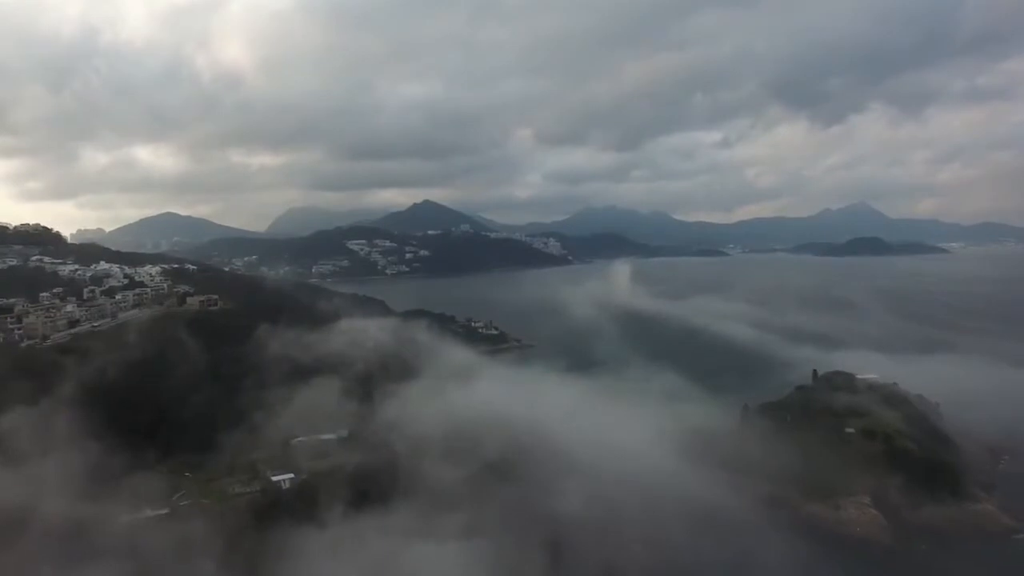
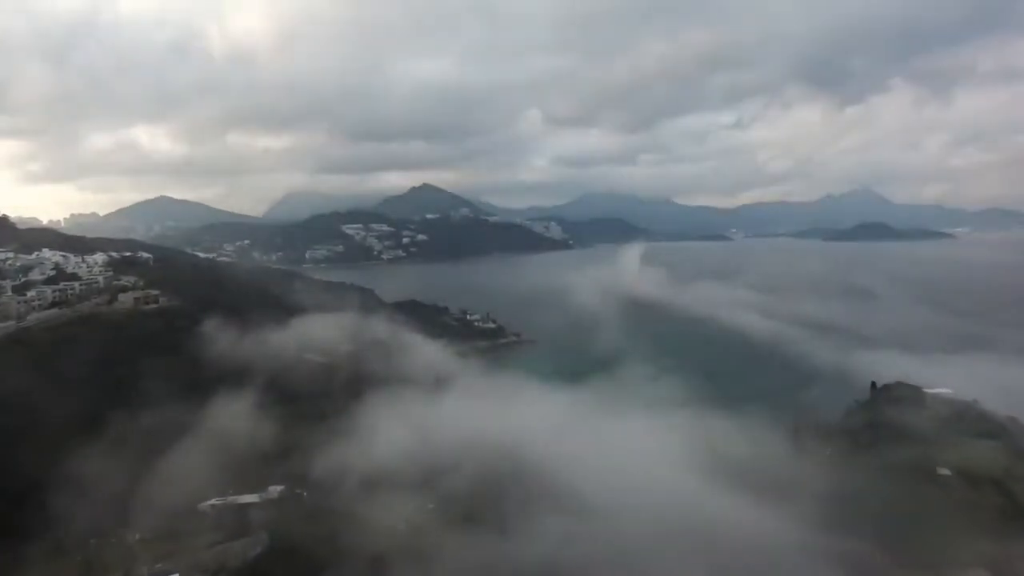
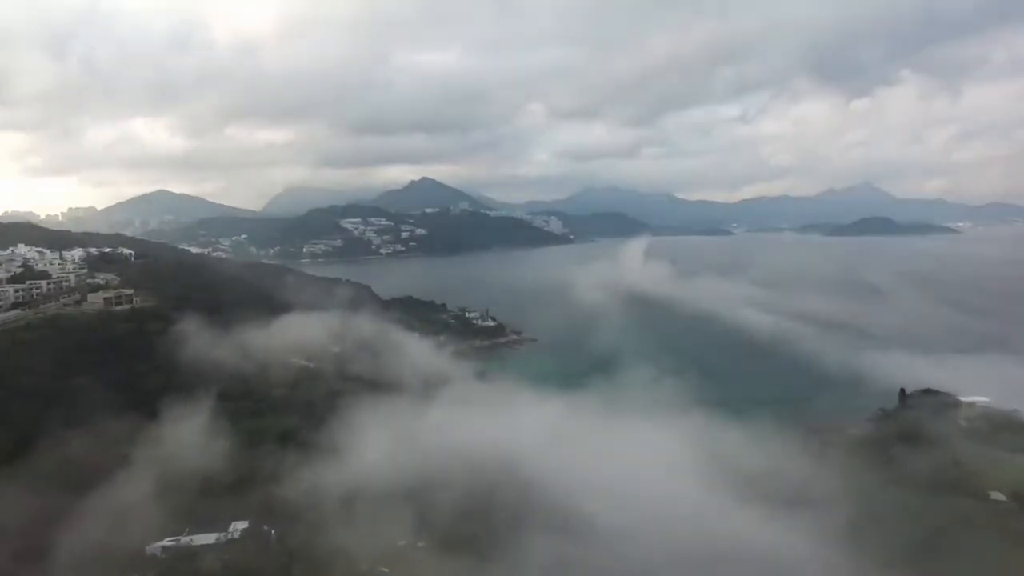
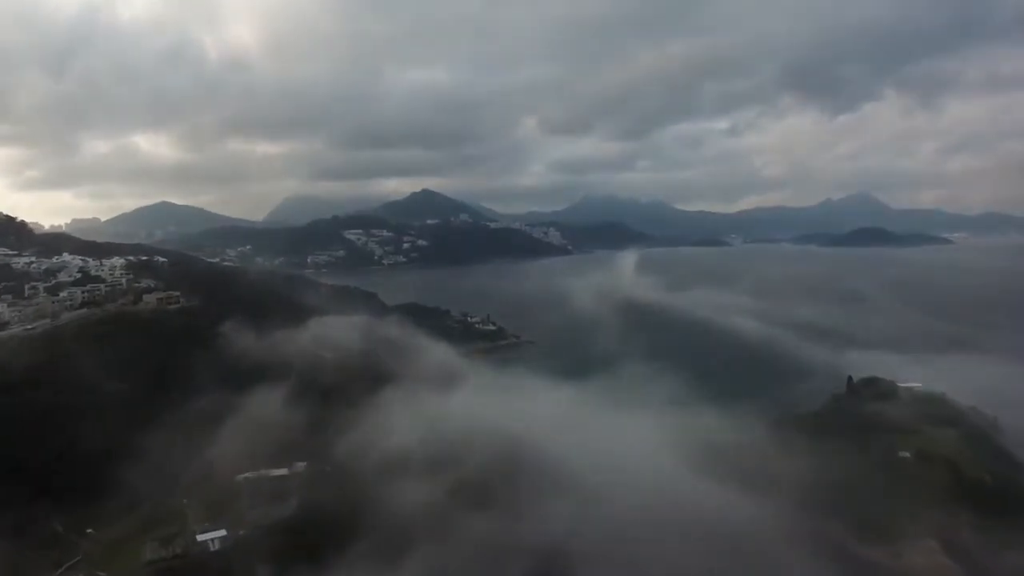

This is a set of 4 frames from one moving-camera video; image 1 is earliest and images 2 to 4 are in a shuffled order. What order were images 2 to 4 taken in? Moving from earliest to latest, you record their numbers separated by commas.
4, 2, 3
